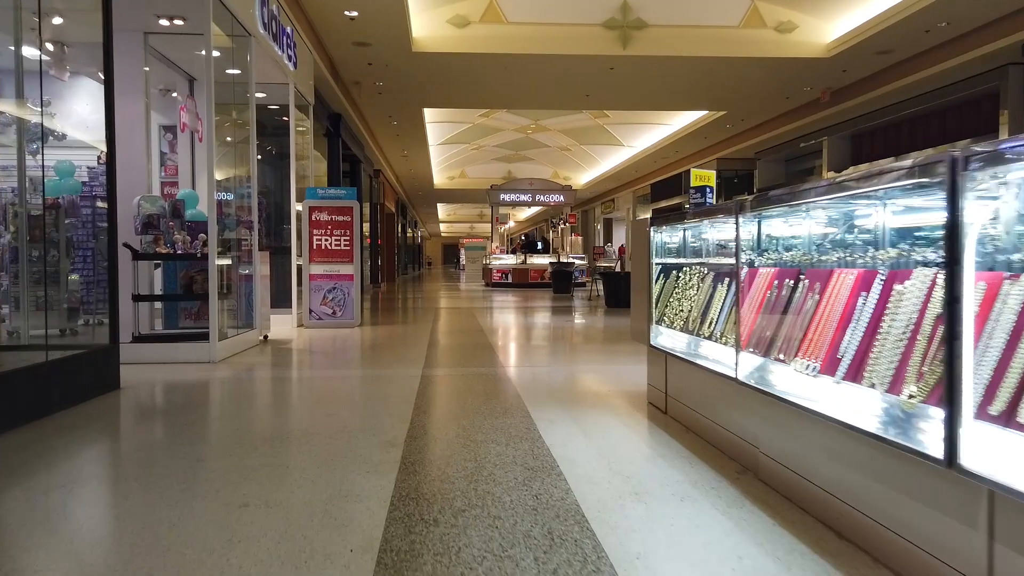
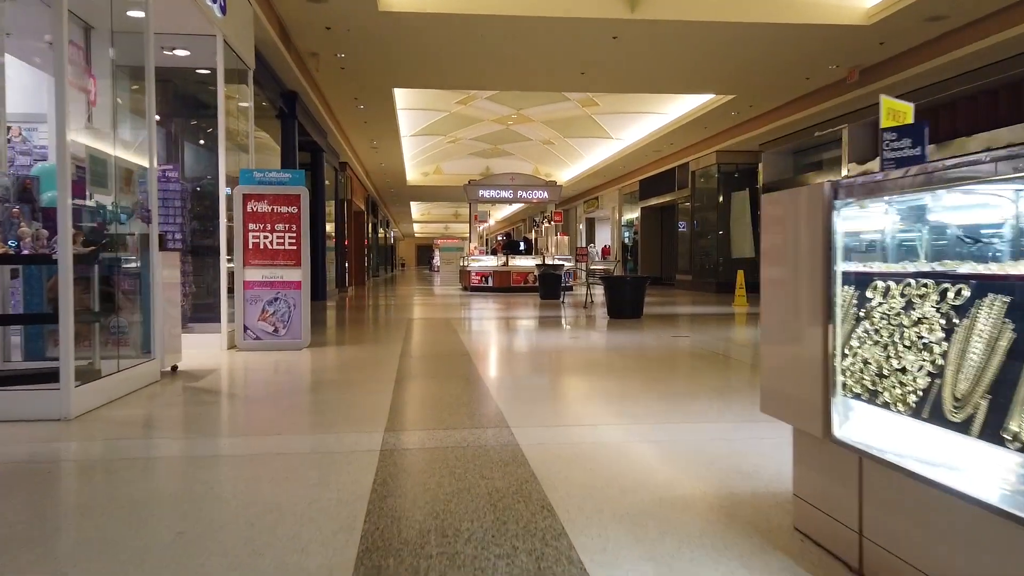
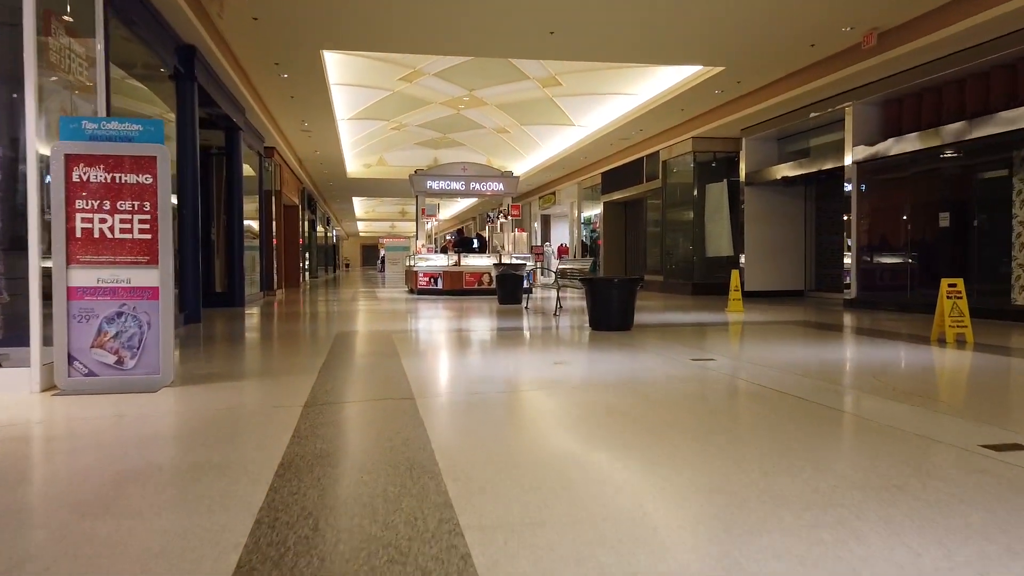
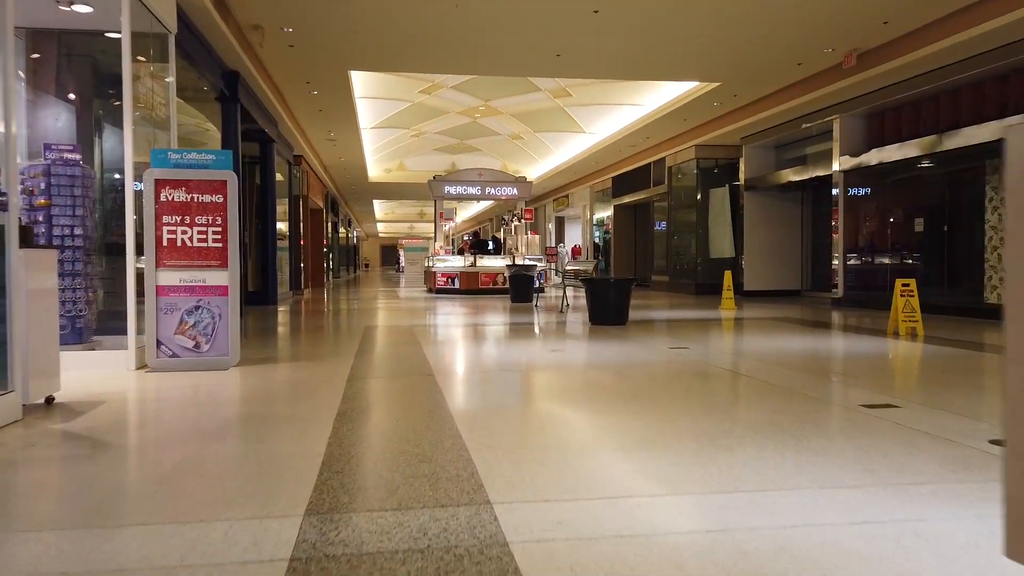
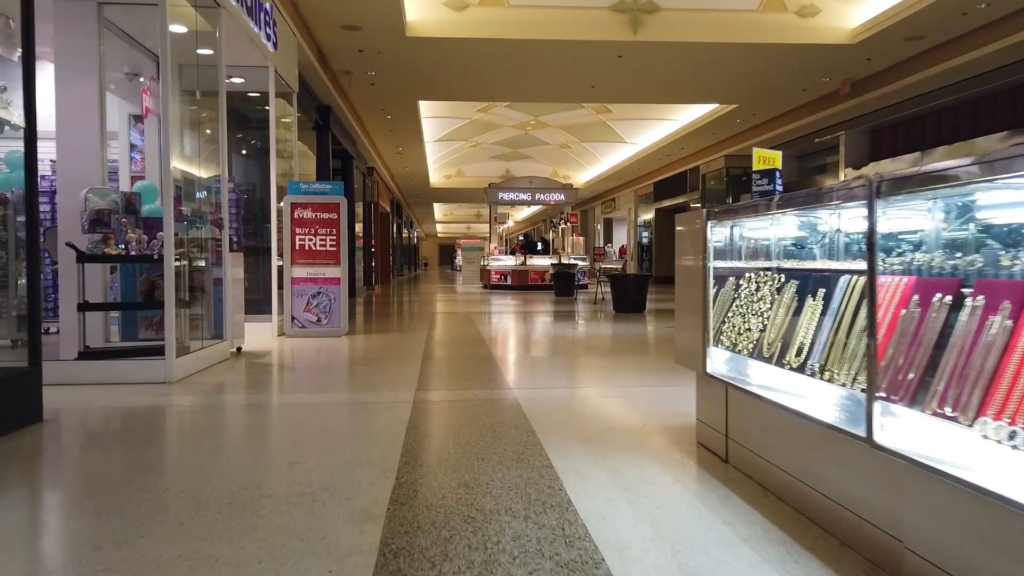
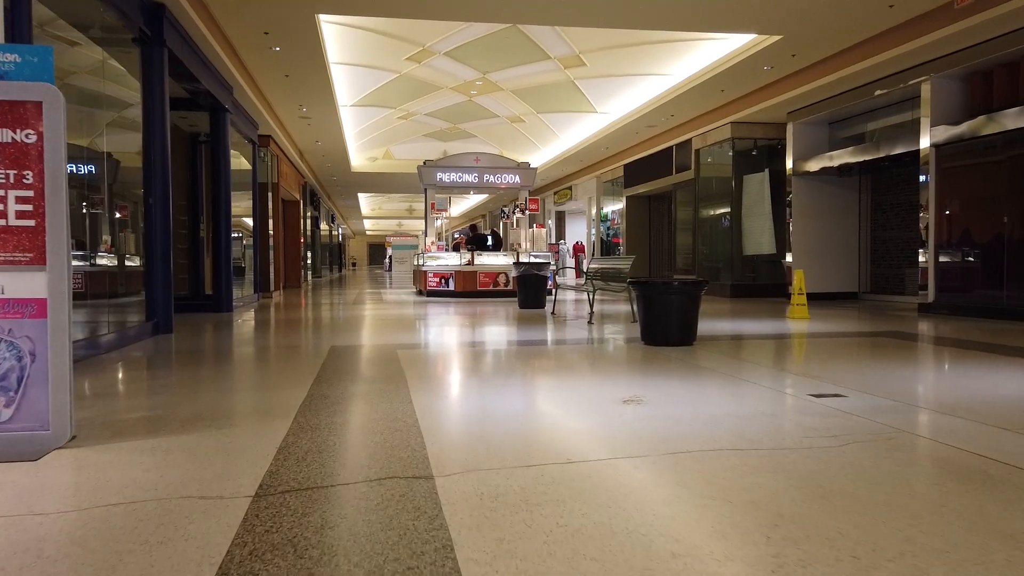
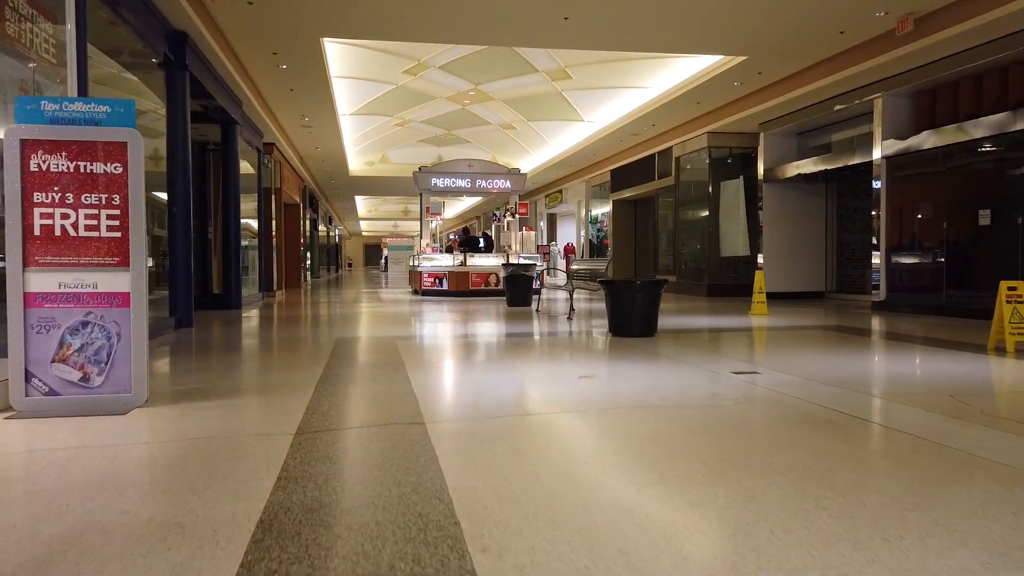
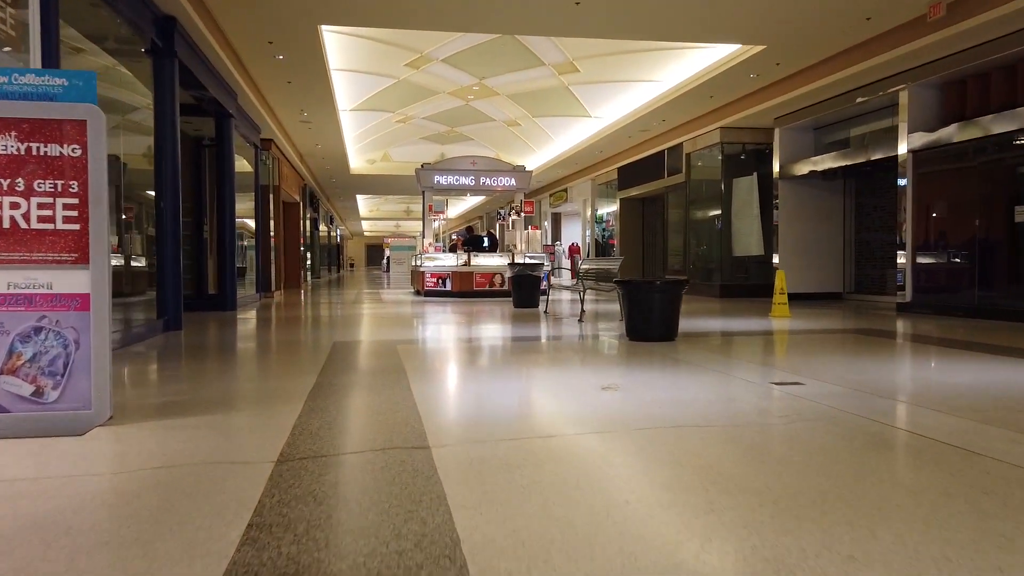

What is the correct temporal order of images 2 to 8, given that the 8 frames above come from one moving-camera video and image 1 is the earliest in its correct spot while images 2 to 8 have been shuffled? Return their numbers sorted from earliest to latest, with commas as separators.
5, 2, 4, 3, 7, 8, 6
